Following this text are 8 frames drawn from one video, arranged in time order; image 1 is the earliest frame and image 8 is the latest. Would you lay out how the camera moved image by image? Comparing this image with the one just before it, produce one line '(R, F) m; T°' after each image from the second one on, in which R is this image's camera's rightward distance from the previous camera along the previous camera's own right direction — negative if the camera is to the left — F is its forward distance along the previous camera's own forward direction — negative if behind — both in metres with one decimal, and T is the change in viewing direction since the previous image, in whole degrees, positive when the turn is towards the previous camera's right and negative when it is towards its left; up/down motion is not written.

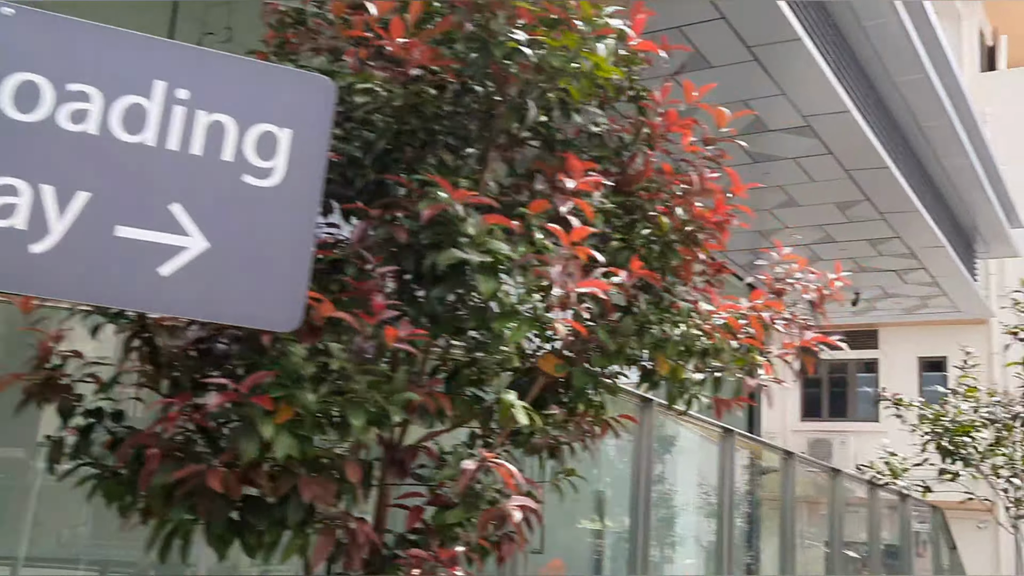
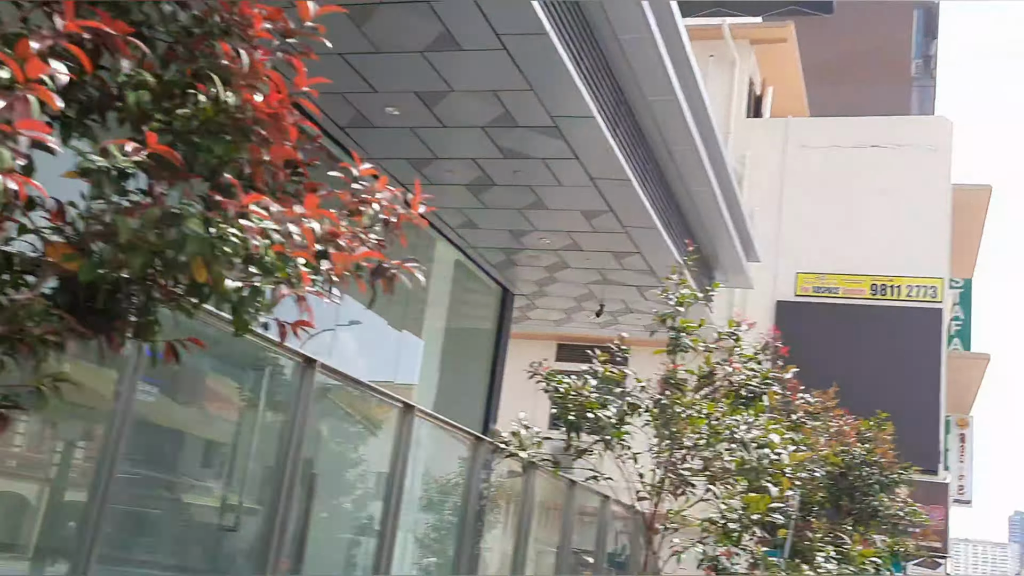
(+0.6, +0.2) m; +12°
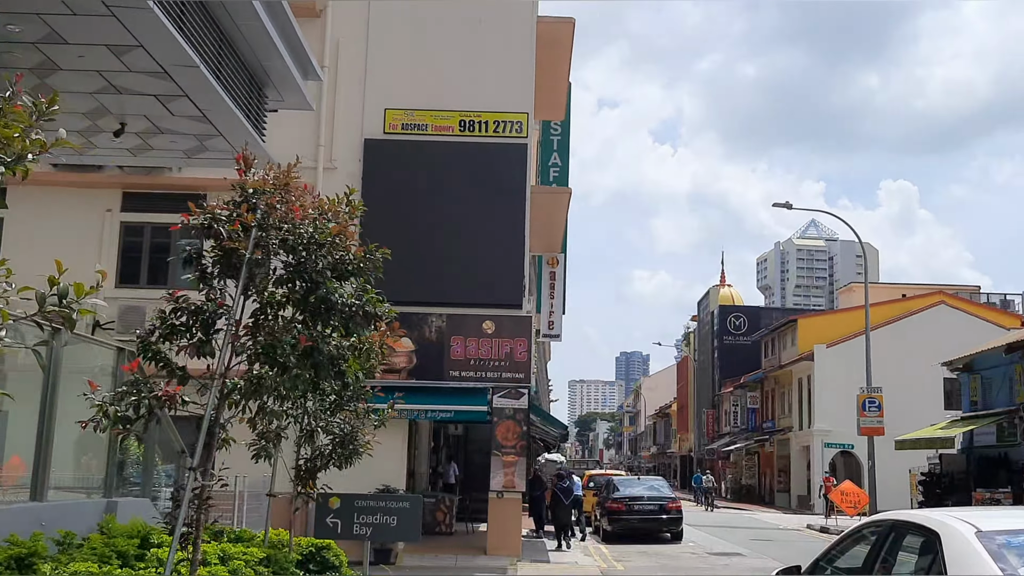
(+1.5, +1.4) m; +20°
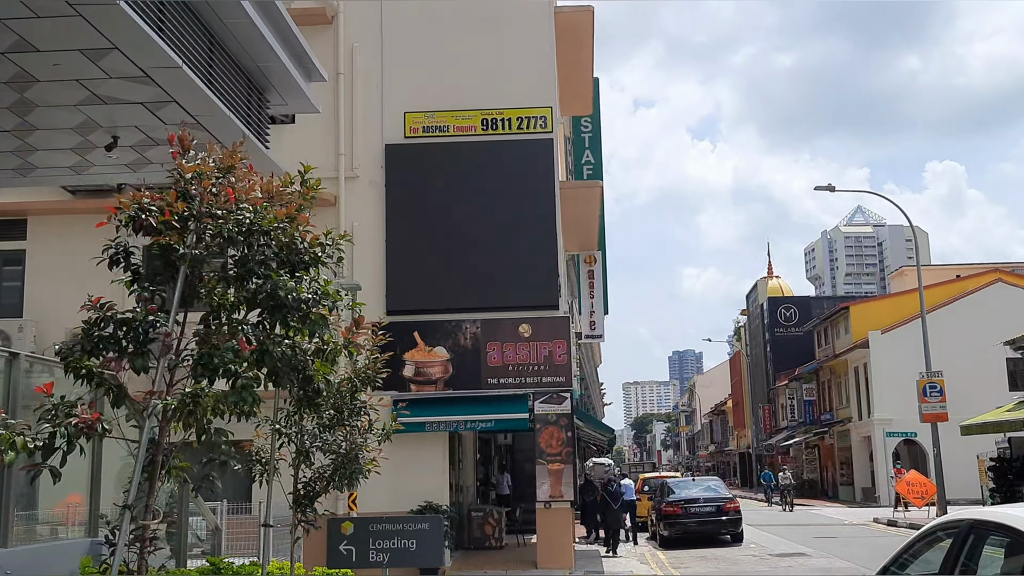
(+0.3, +0.9) m; -3°
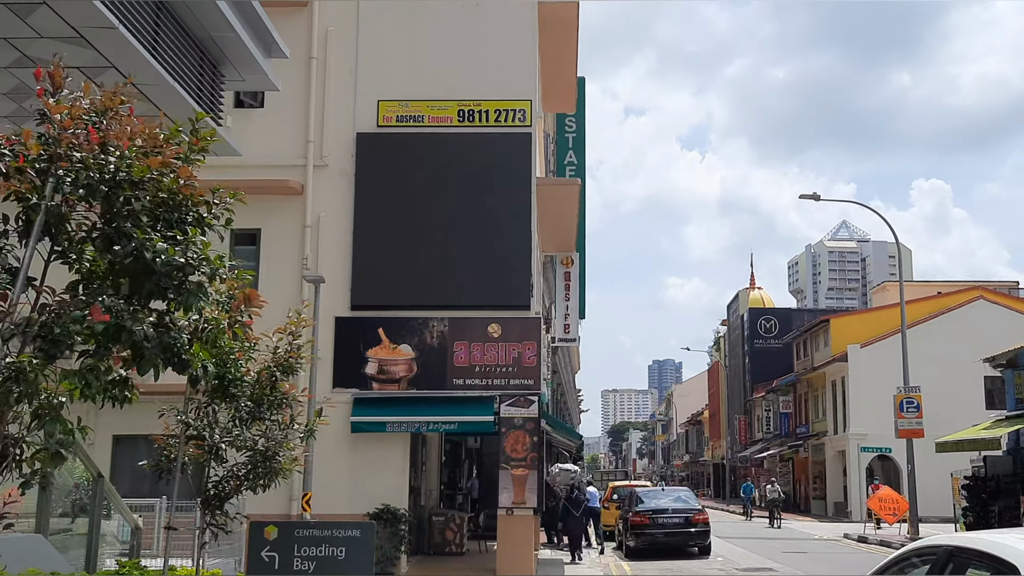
(+0.3, +0.7) m; +1°
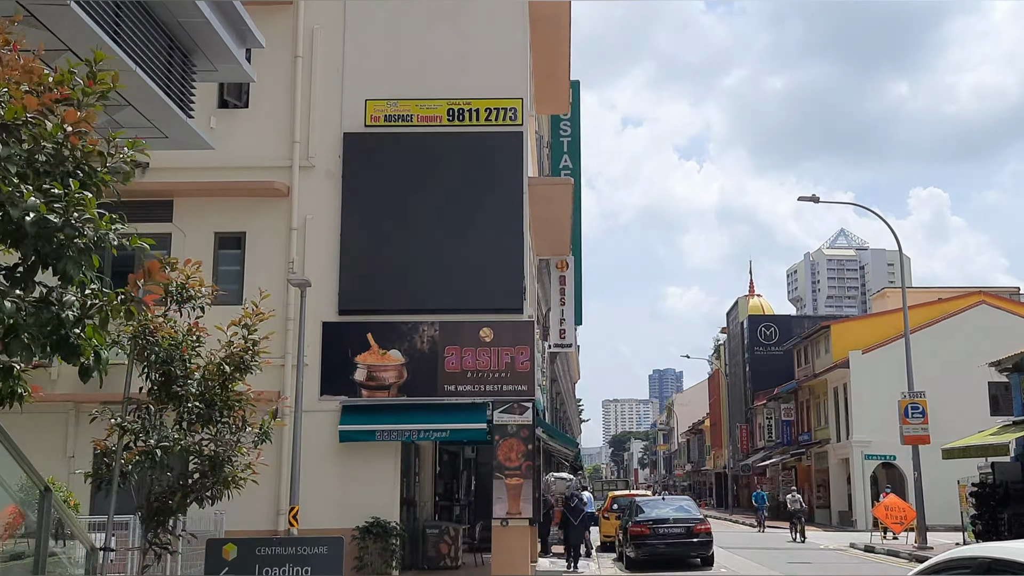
(+0.1, +0.7) m; 0°
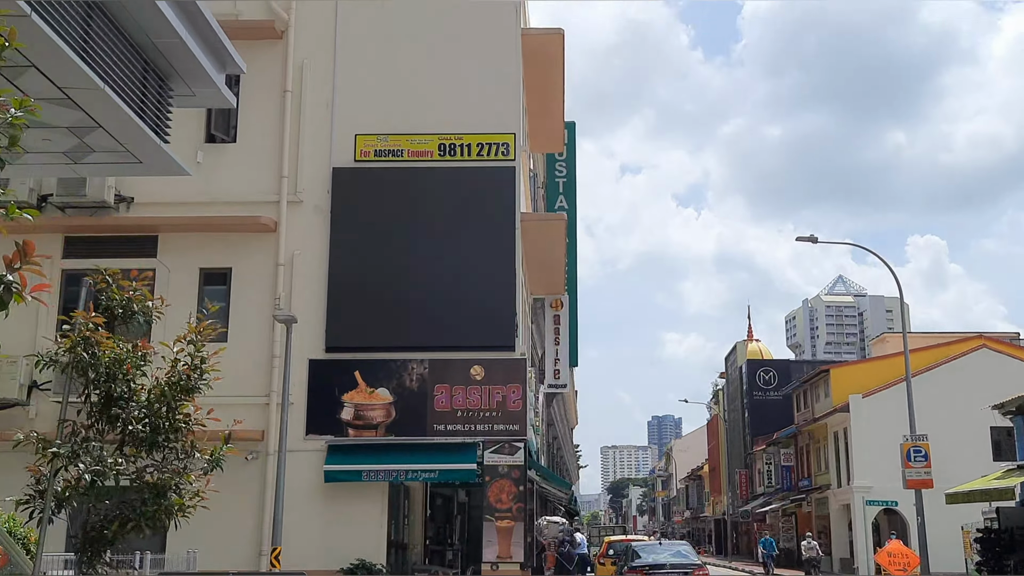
(+0.1, +0.4) m; 0°
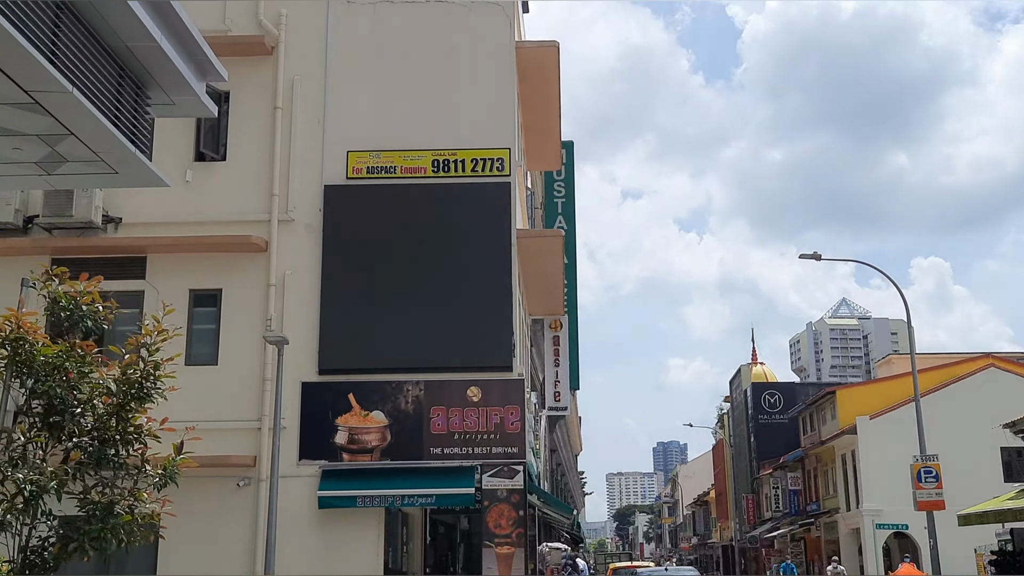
(+0.1, +0.5) m; 0°
